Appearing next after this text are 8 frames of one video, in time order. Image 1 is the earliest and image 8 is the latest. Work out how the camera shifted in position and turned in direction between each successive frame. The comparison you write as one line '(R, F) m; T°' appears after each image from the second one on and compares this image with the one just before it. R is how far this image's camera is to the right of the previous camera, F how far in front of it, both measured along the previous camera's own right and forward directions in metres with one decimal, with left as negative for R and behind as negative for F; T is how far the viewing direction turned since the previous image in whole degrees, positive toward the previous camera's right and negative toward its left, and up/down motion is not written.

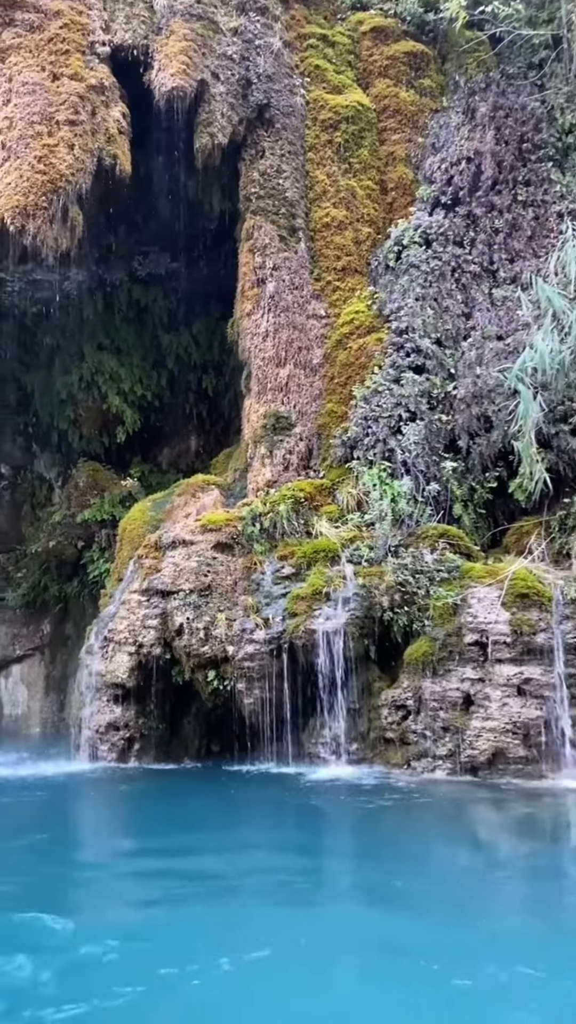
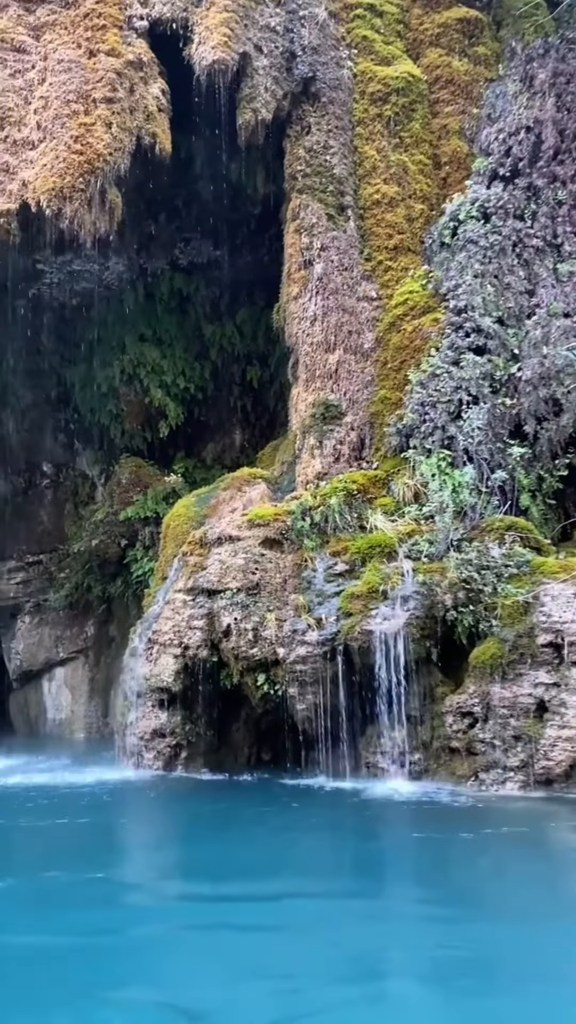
(-0.1, +0.7) m; -3°
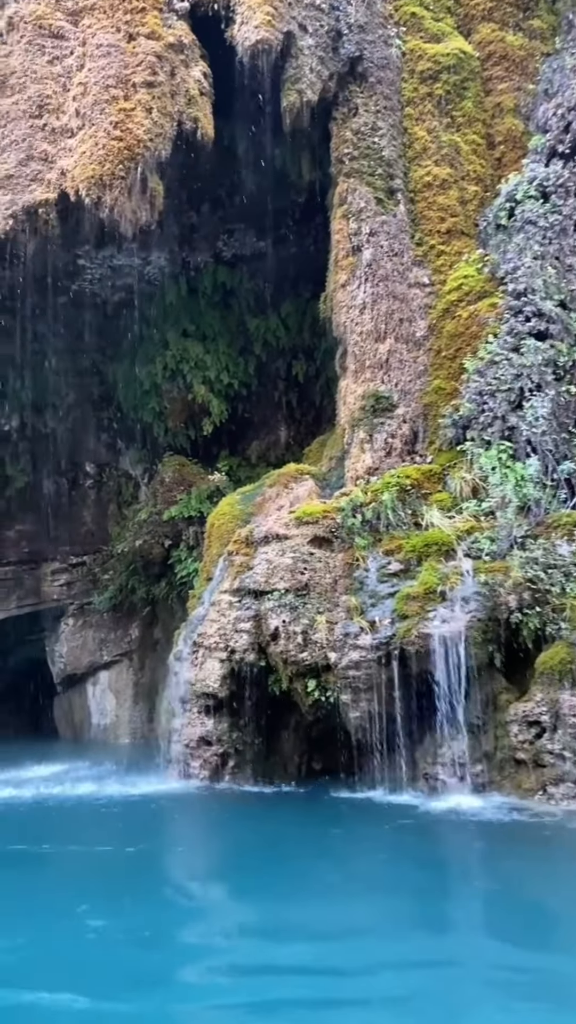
(-0.1, +0.5) m; -3°
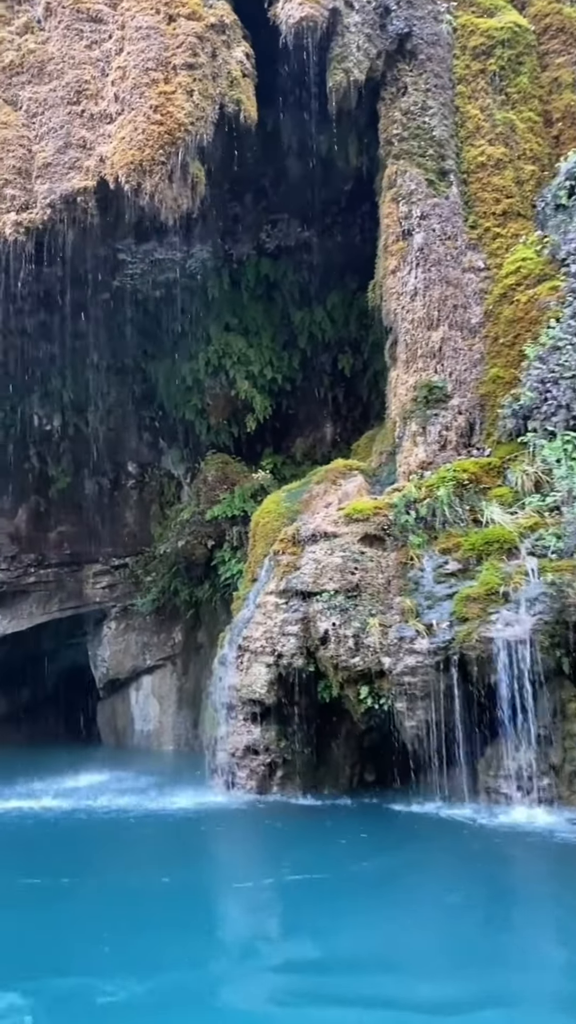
(-0.1, +0.5) m; -3°
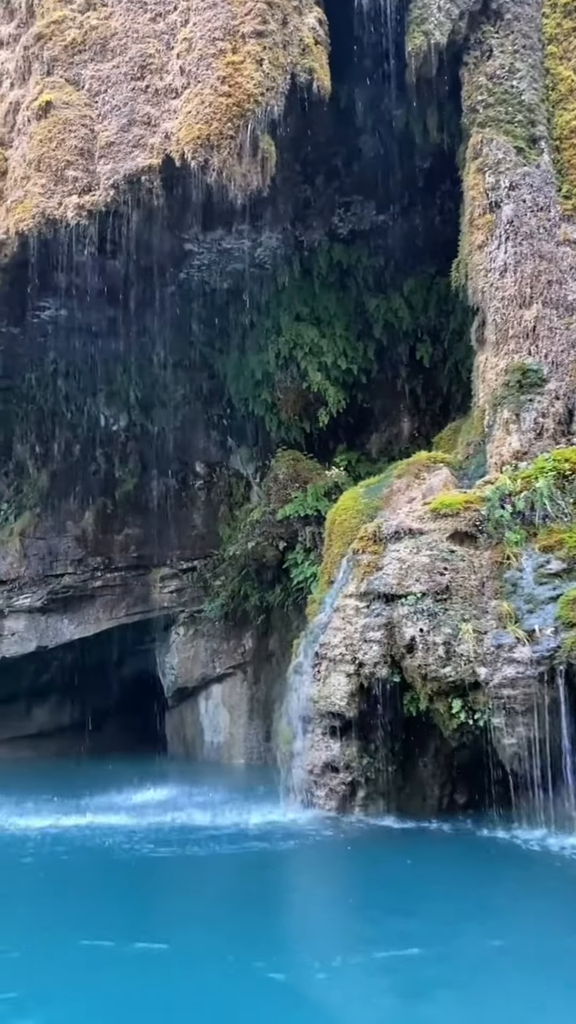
(-0.2, +0.8) m; -4°
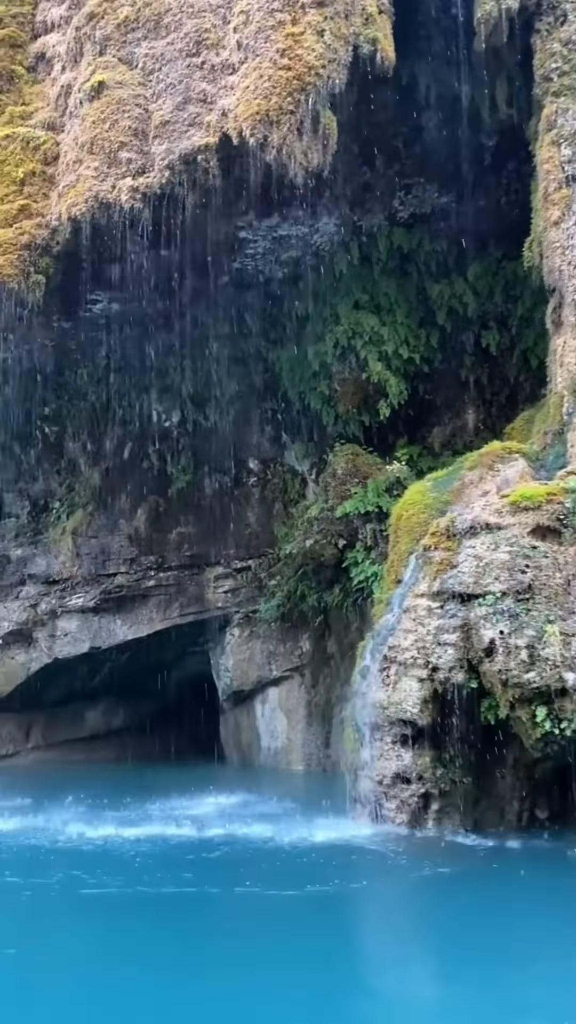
(-0.2, +0.5) m; -3°
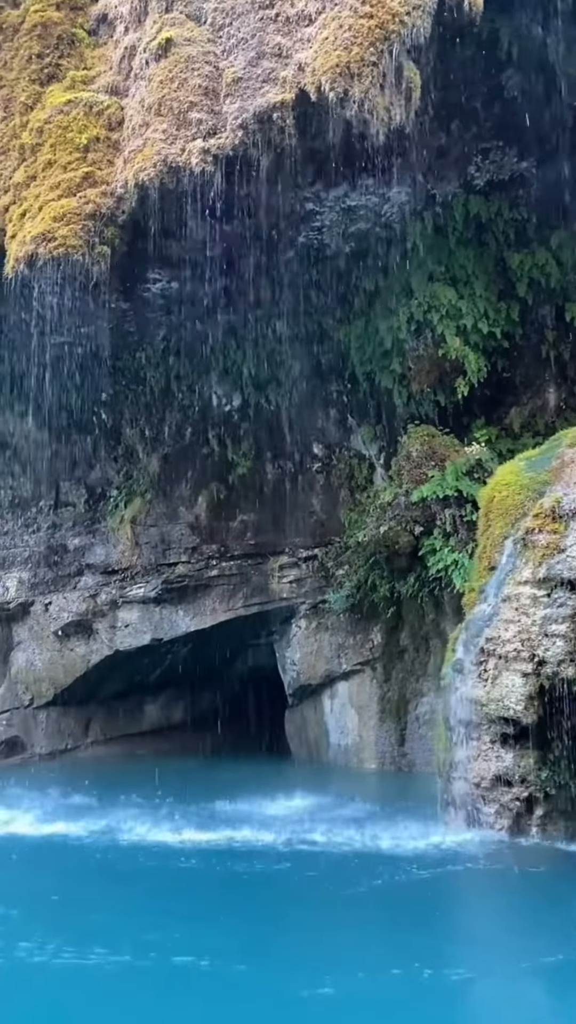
(-0.4, +0.6) m; -3°
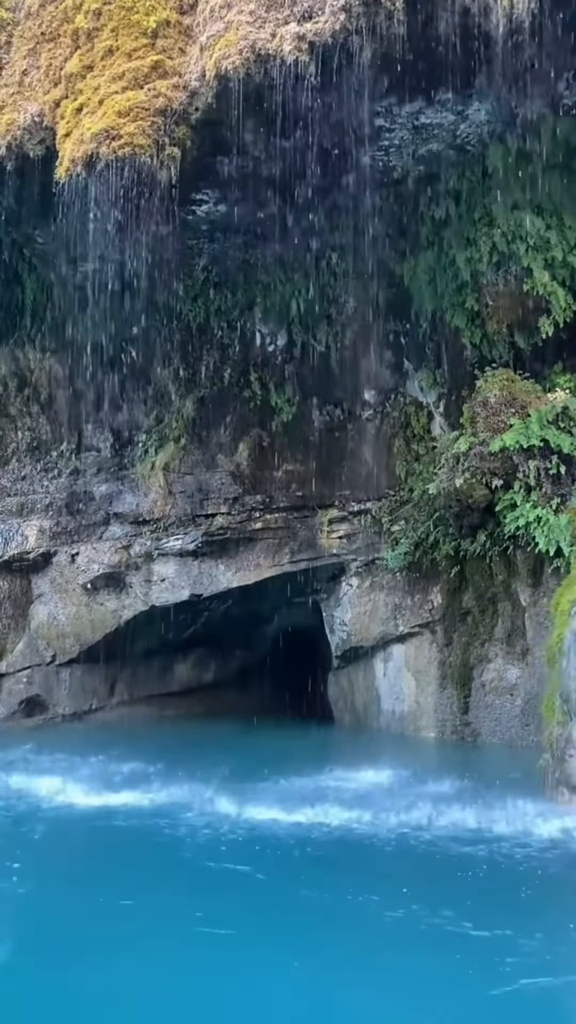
(-1.1, +1.0) m; +2°
